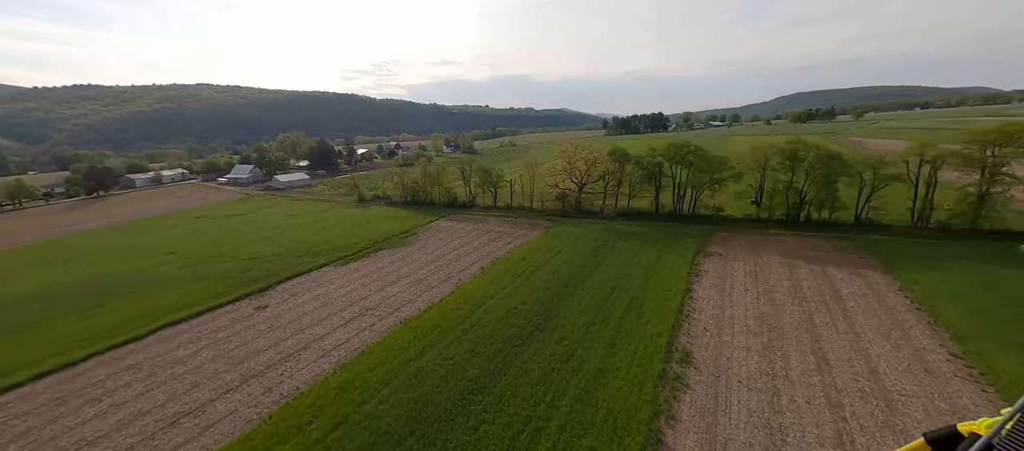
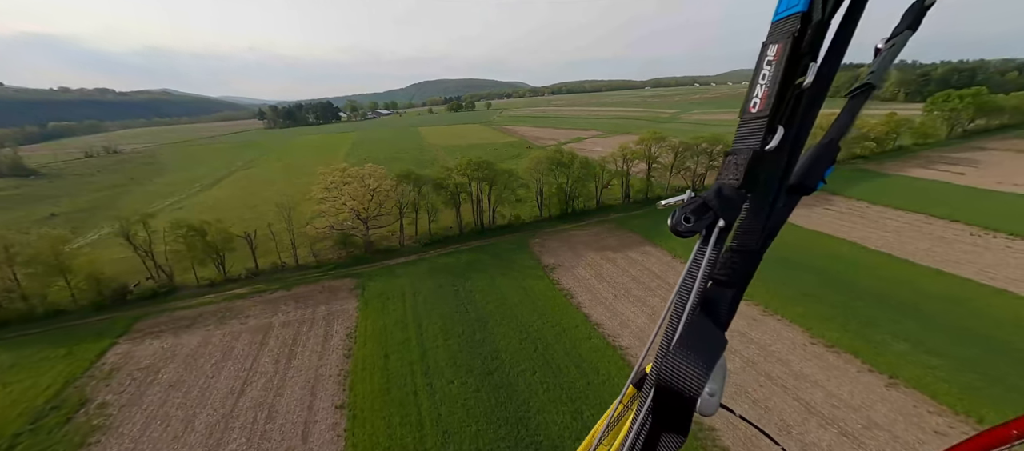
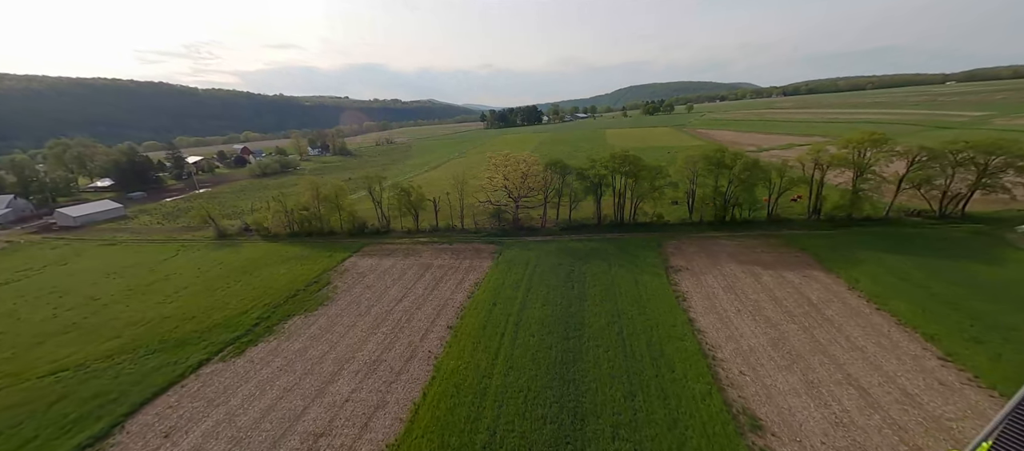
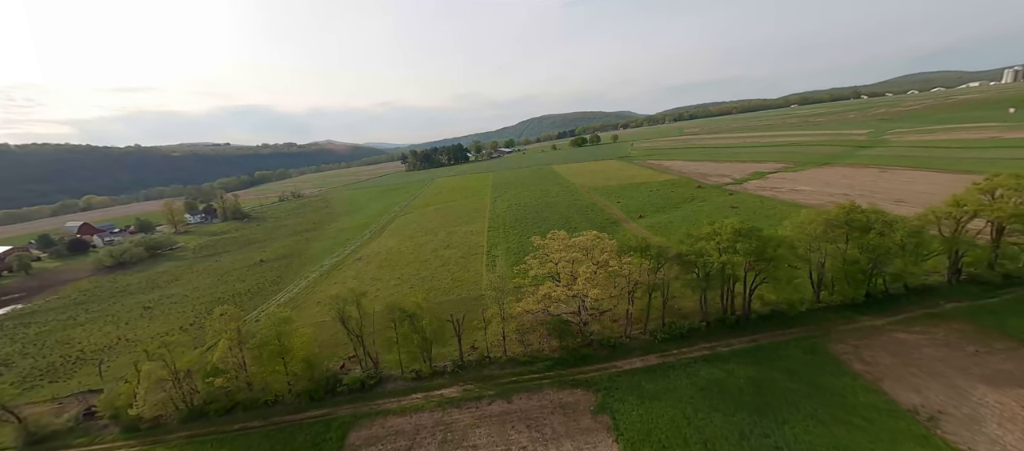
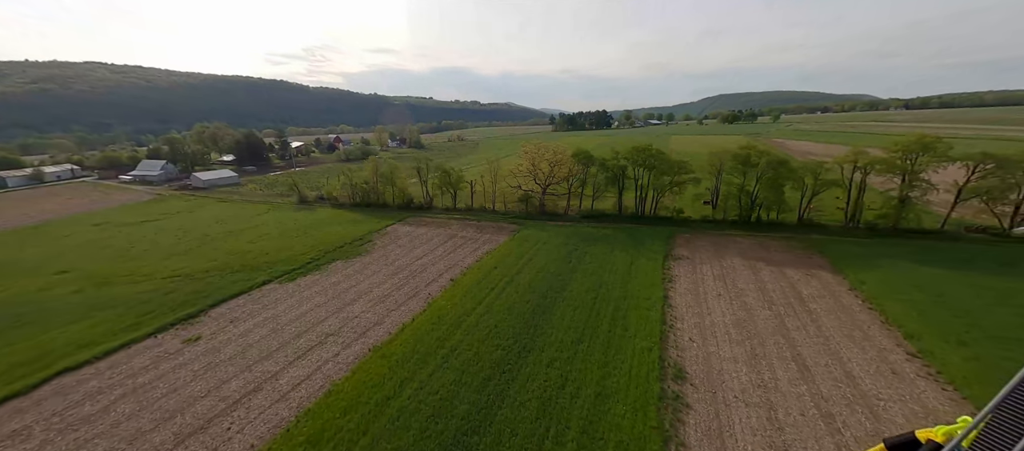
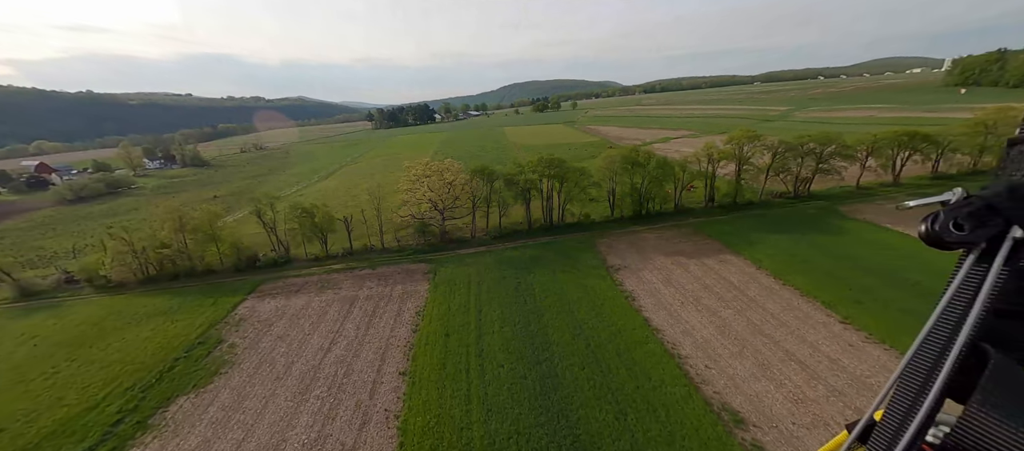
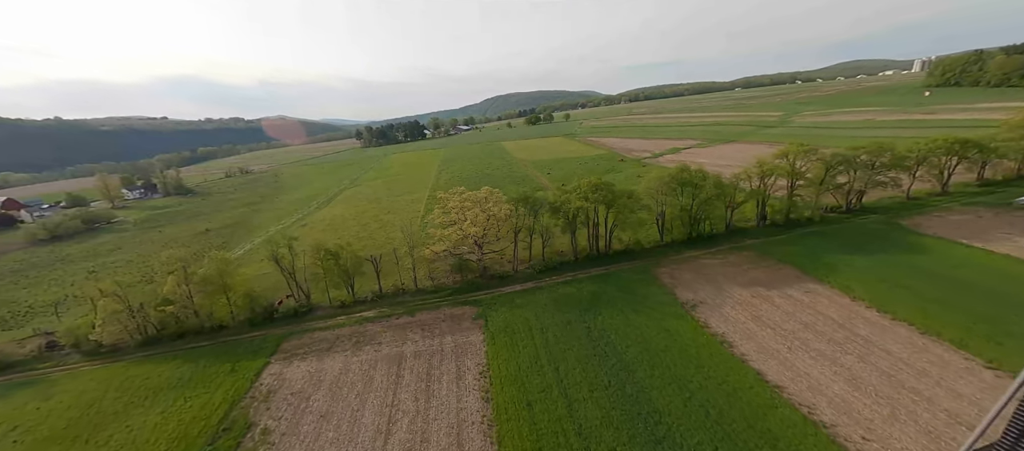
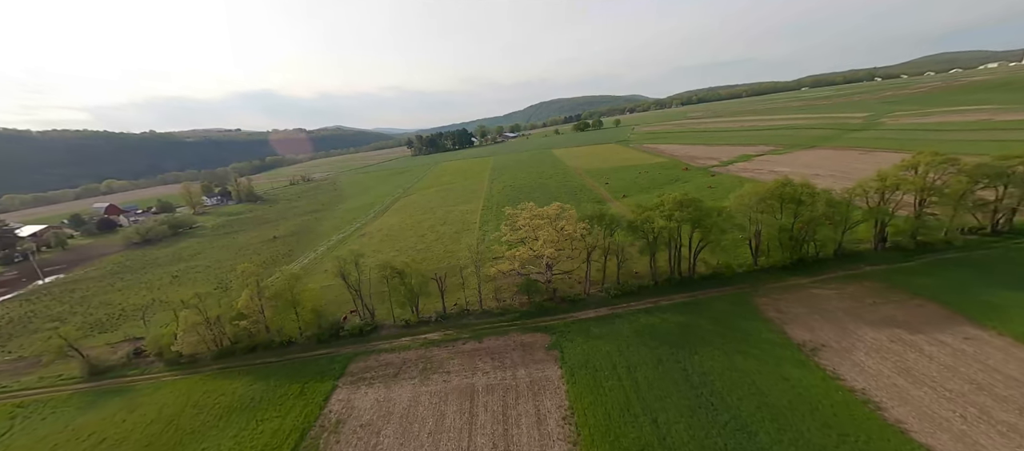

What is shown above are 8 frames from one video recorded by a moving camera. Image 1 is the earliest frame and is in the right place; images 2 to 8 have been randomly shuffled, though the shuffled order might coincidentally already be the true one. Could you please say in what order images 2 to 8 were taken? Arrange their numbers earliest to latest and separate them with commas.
5, 3, 6, 2, 7, 8, 4
